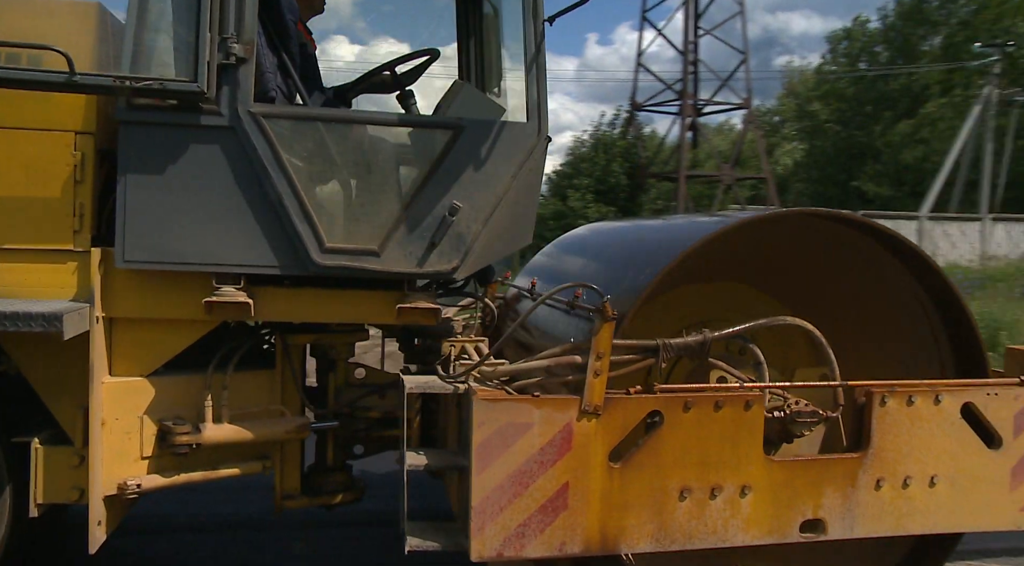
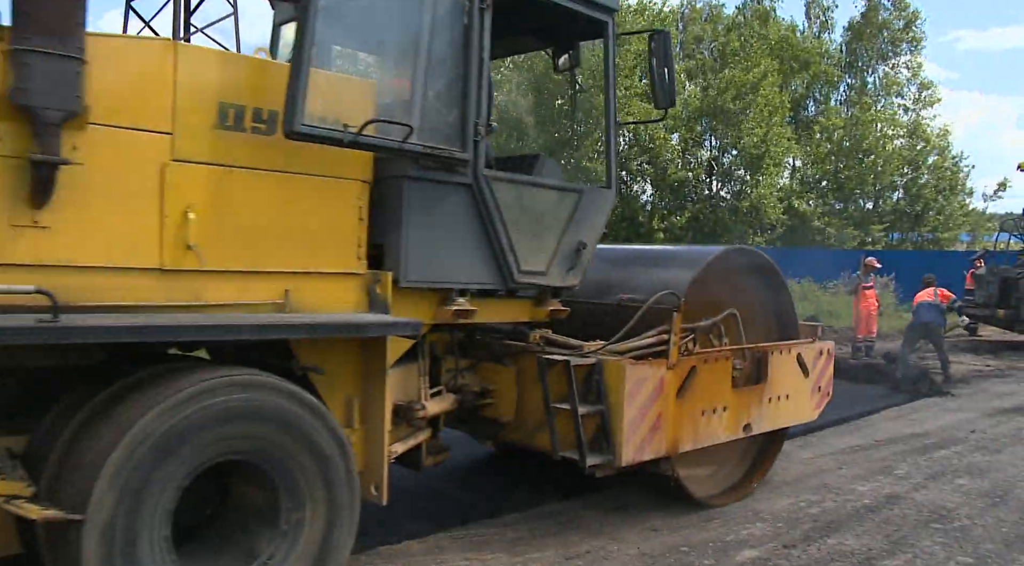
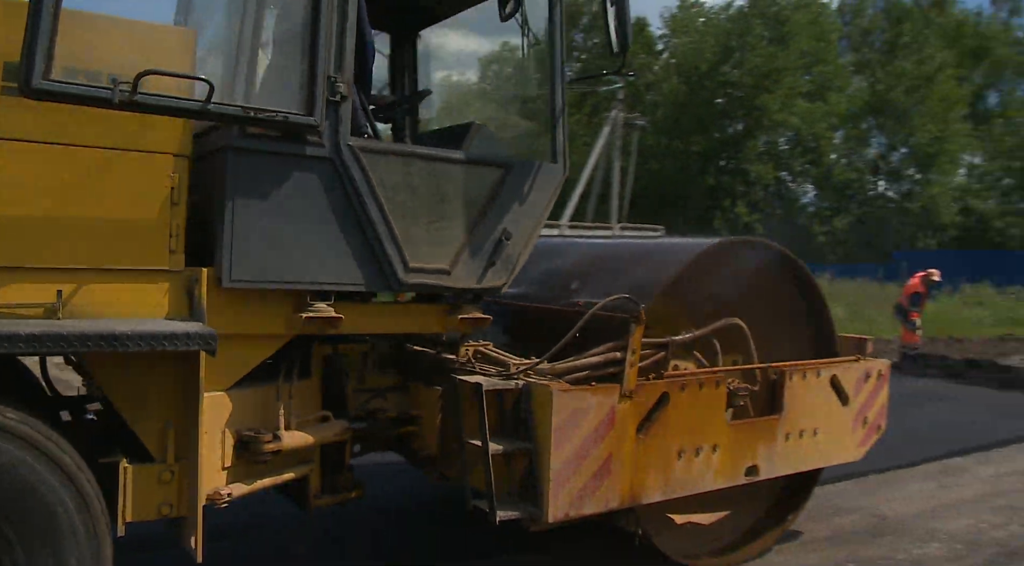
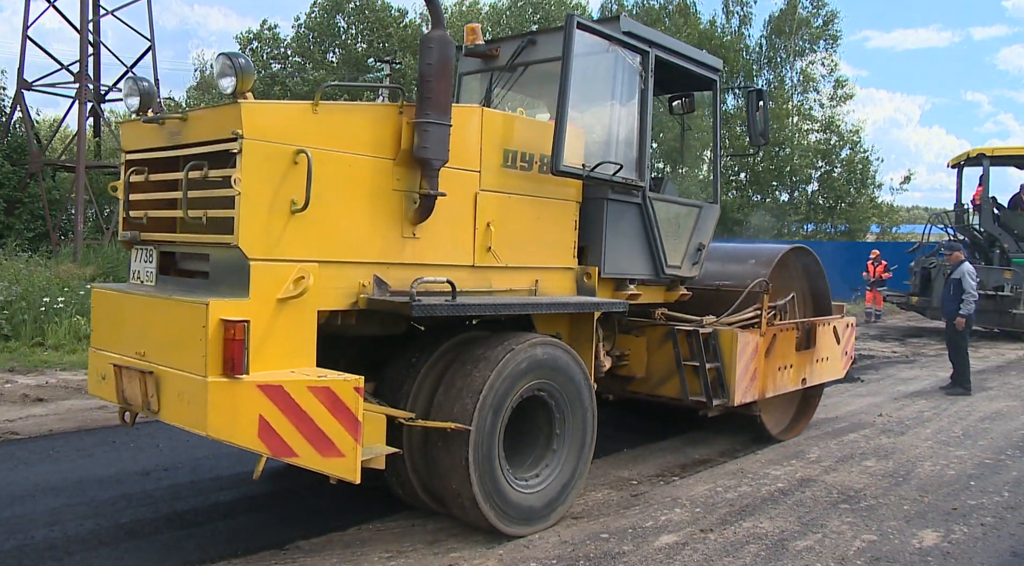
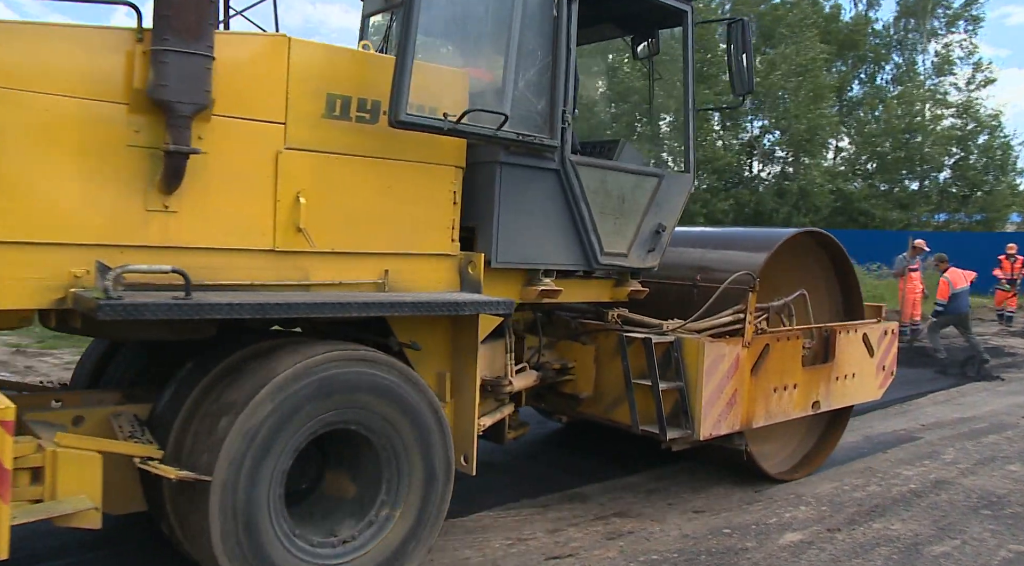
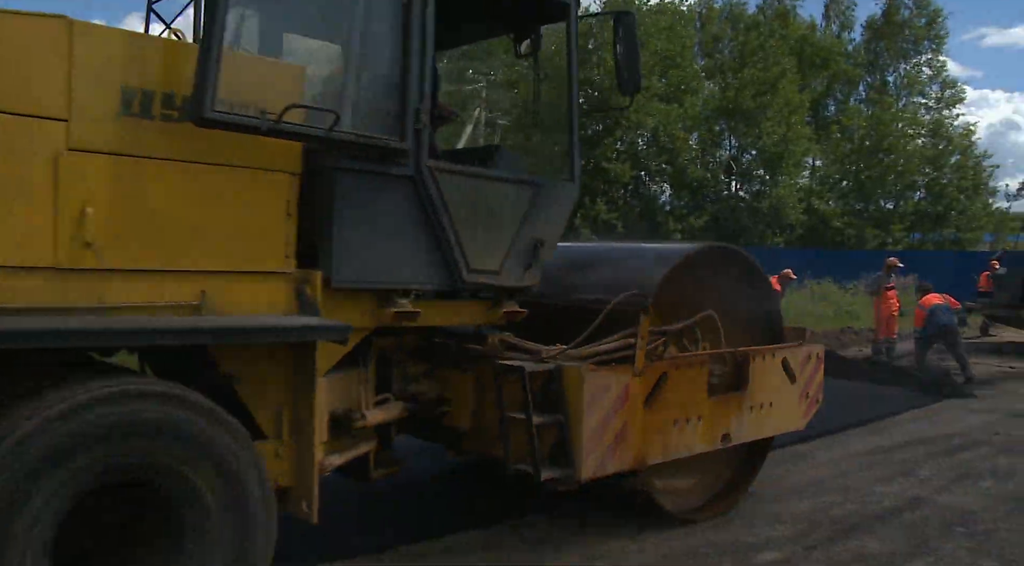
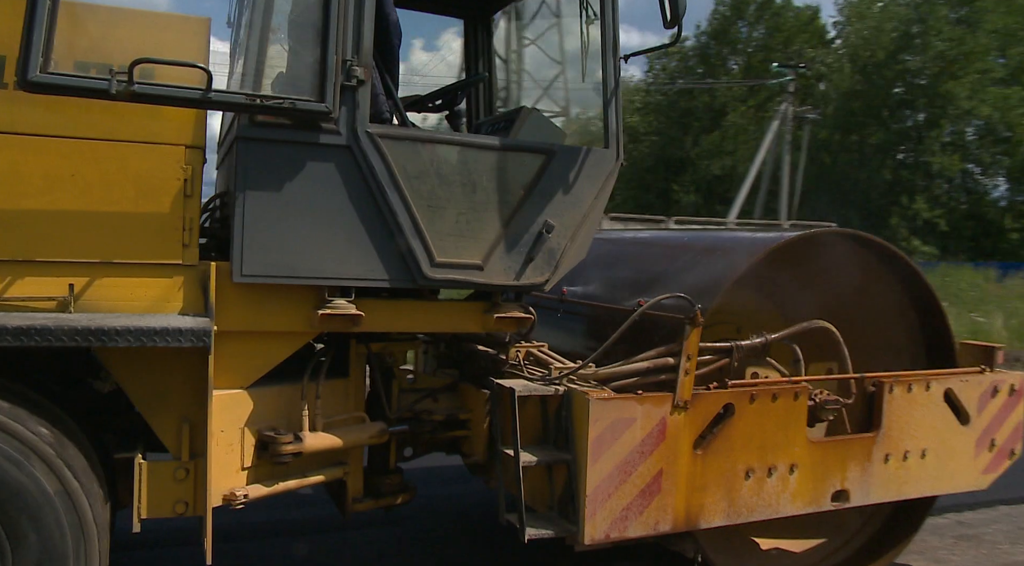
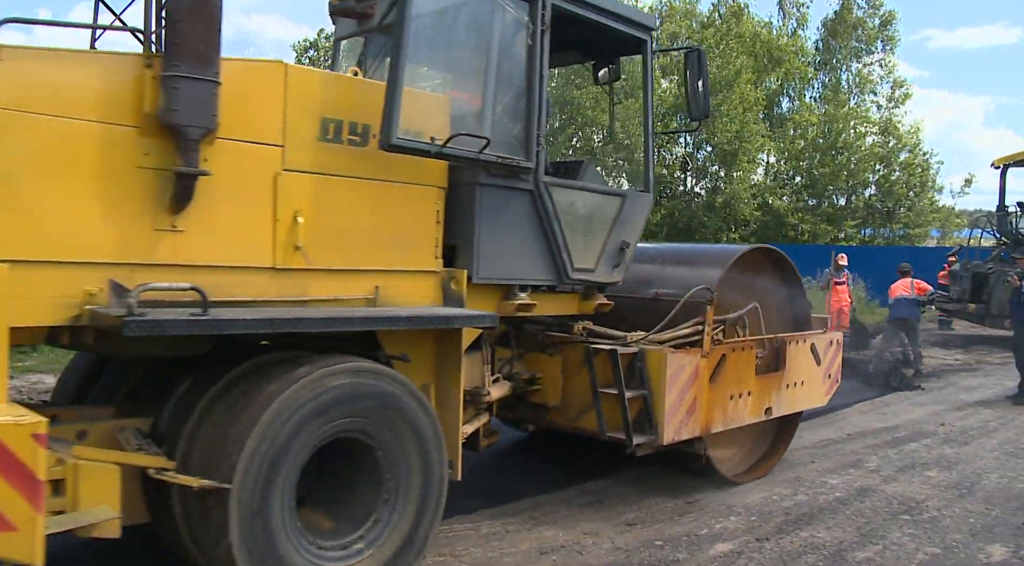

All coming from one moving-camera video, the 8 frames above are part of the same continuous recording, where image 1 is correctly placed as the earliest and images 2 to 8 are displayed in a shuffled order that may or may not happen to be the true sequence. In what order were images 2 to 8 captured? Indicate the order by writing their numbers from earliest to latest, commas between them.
7, 3, 6, 2, 8, 4, 5
